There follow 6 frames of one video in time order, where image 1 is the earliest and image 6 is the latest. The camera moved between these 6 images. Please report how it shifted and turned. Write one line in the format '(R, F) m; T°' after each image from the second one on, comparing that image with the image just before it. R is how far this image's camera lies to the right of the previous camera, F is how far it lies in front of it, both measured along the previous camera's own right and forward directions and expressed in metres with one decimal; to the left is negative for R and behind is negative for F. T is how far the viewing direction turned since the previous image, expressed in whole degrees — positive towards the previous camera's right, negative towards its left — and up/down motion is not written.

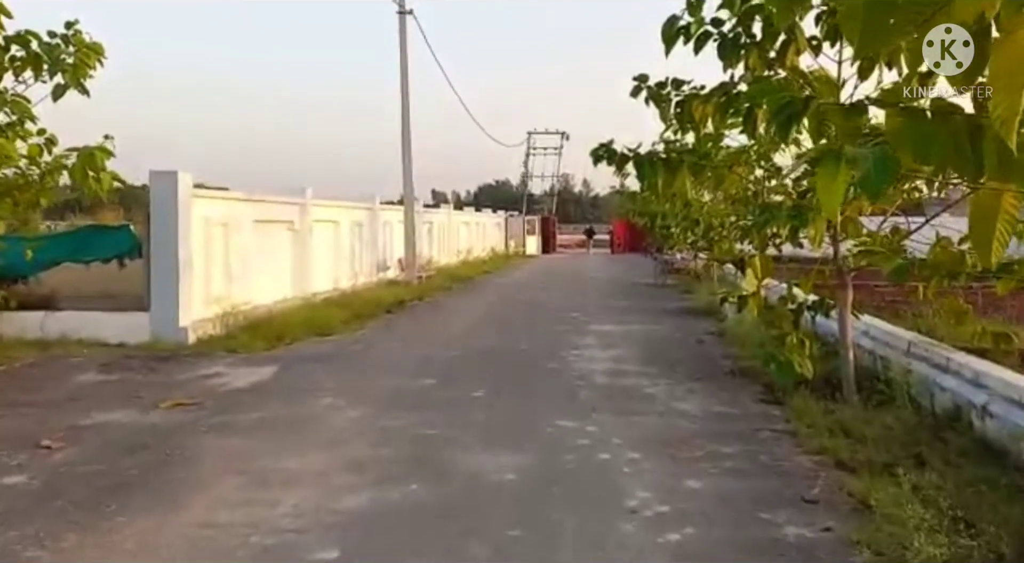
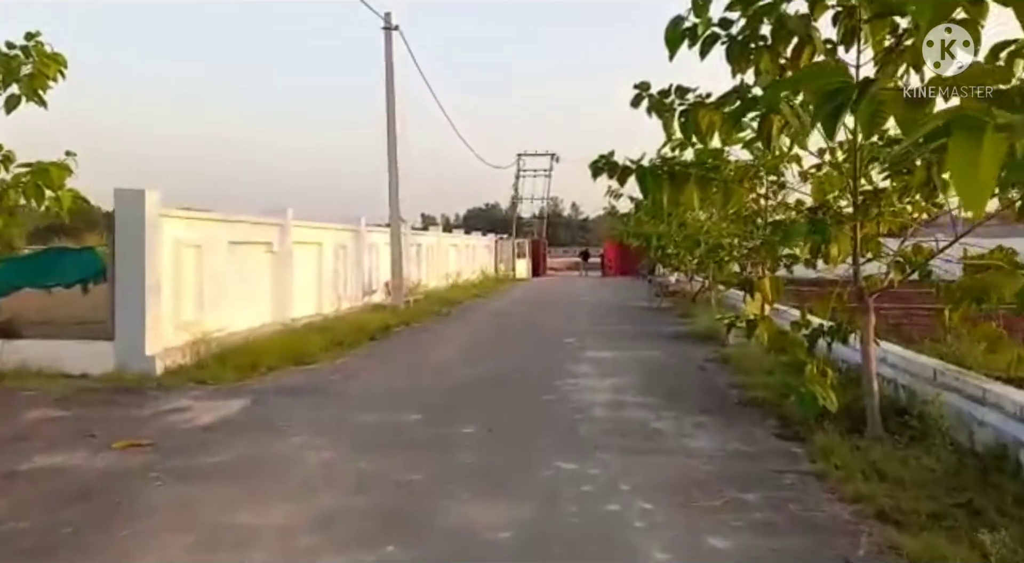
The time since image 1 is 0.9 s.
(0.0, +0.8) m; +1°
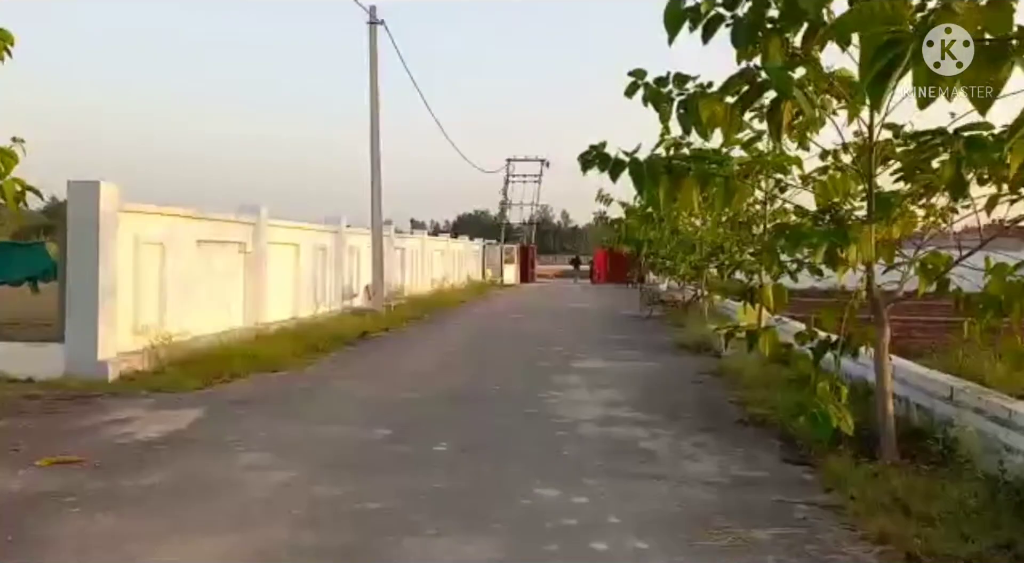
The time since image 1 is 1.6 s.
(+0.1, +0.8) m; +1°
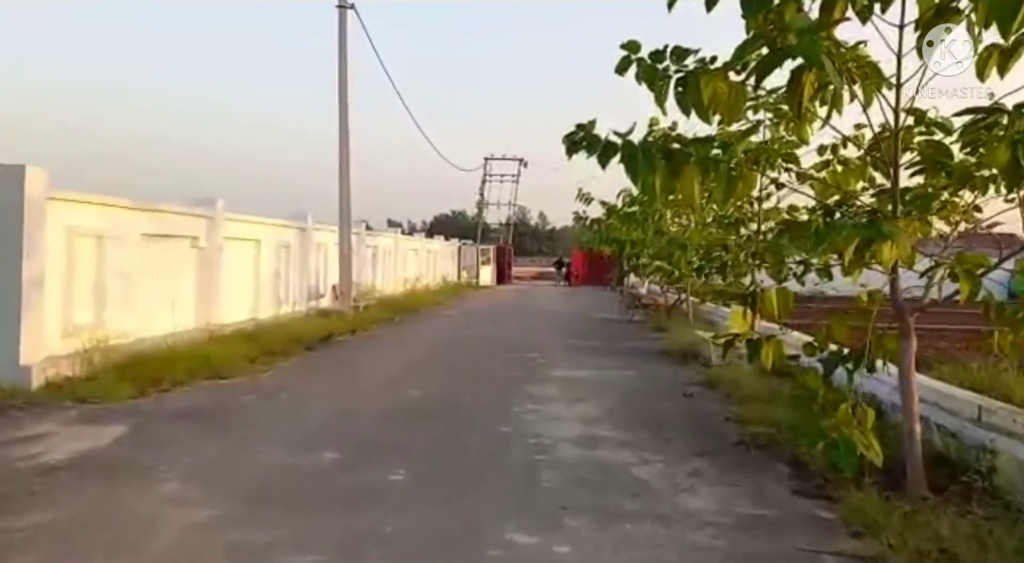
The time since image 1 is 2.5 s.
(0.0, +1.1) m; +1°
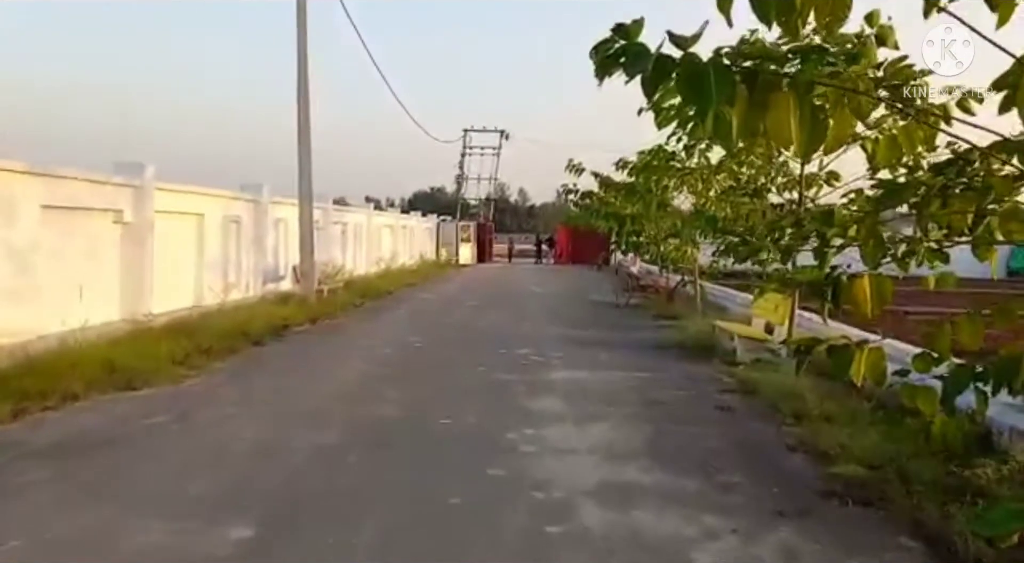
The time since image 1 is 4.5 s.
(-0.1, +2.3) m; +1°
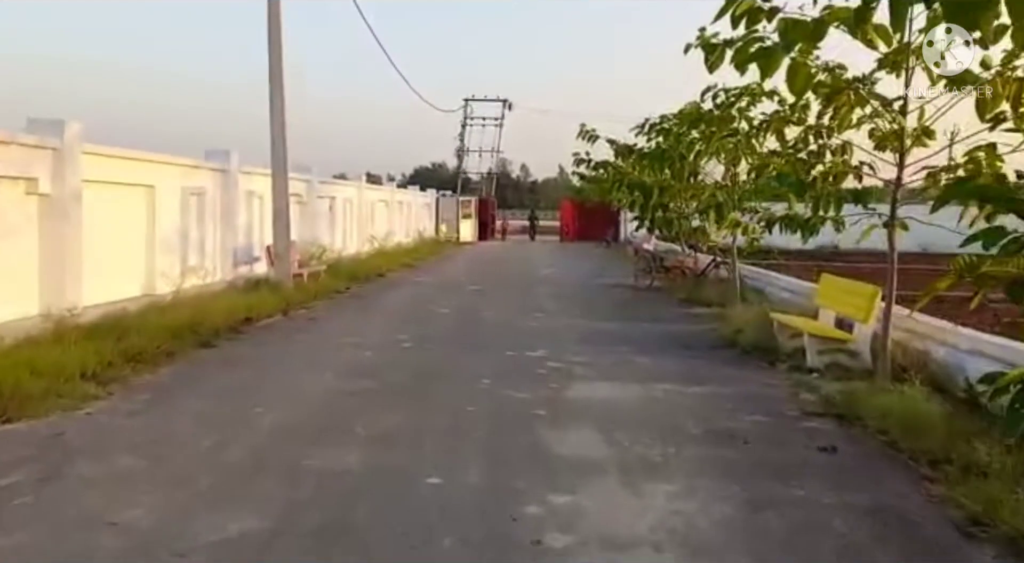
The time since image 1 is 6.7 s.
(-0.1, +2.4) m; 0°
